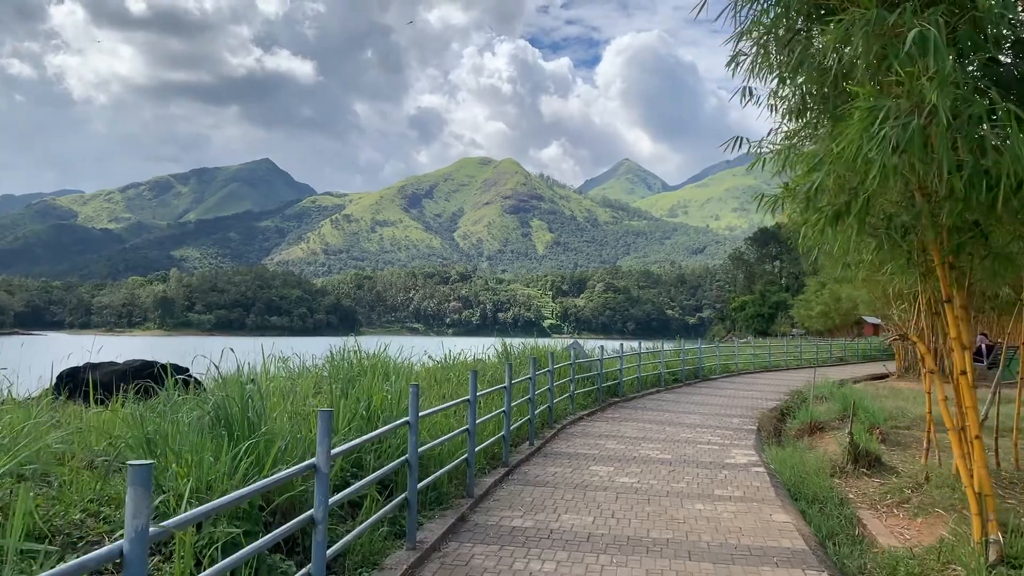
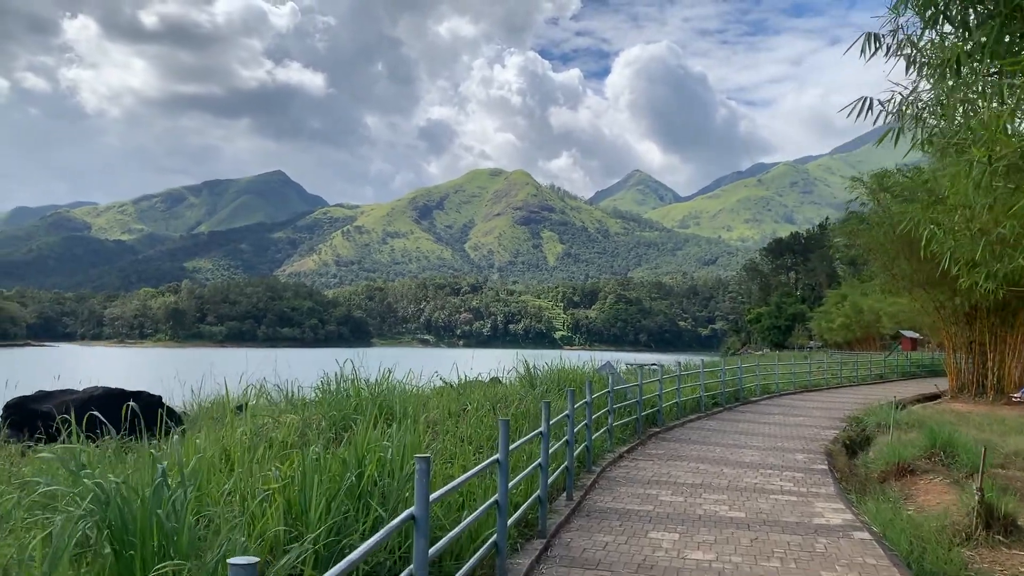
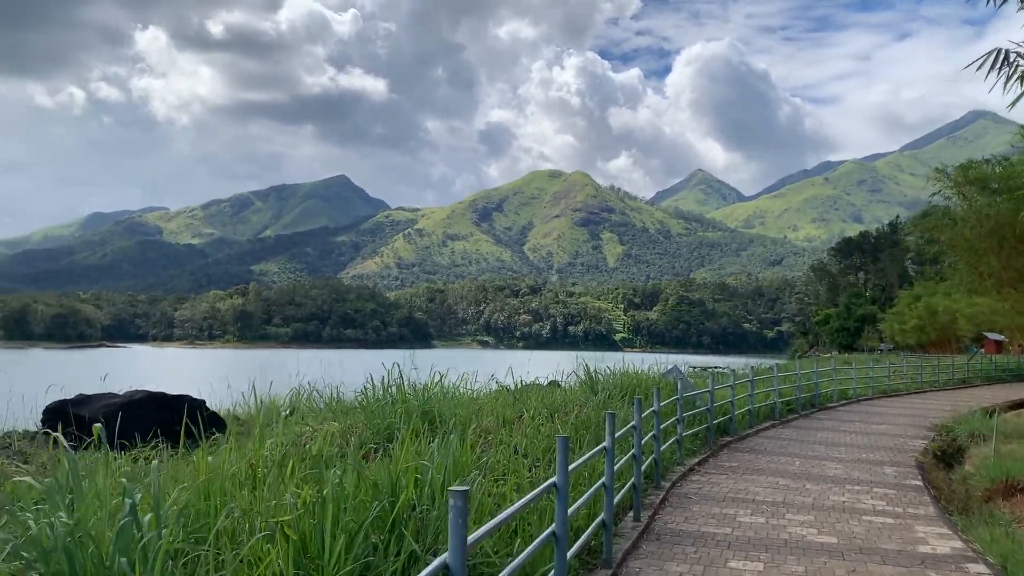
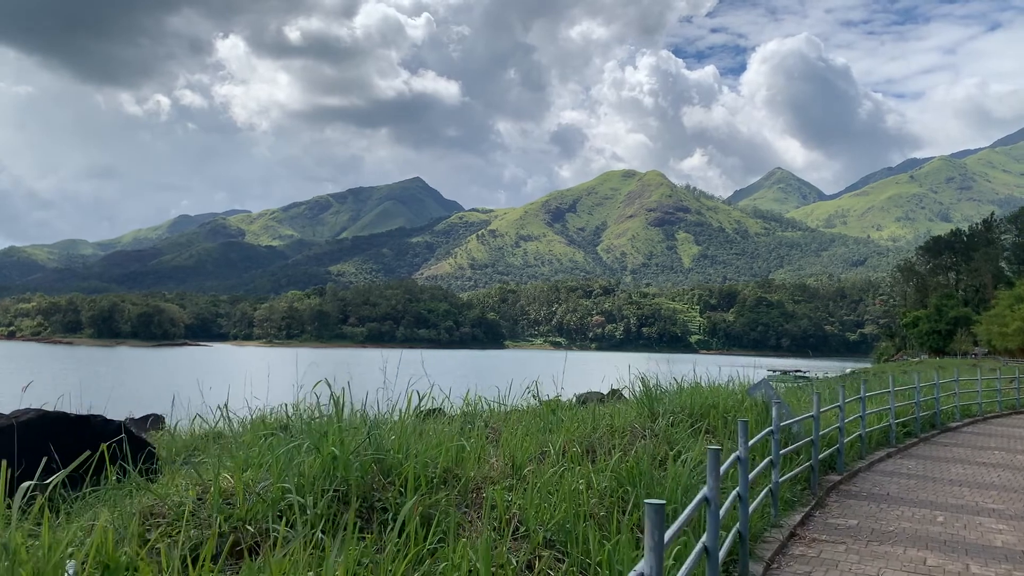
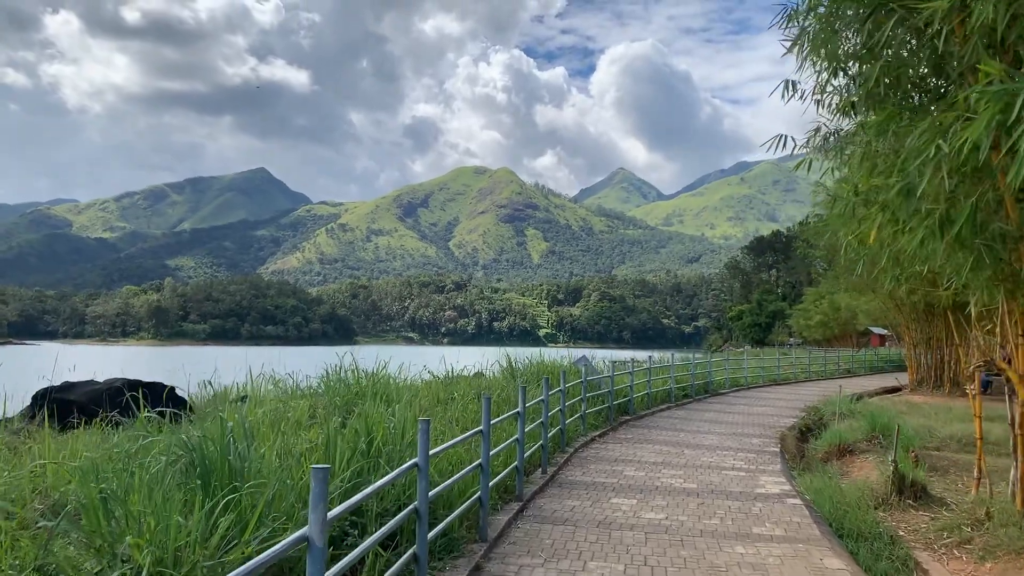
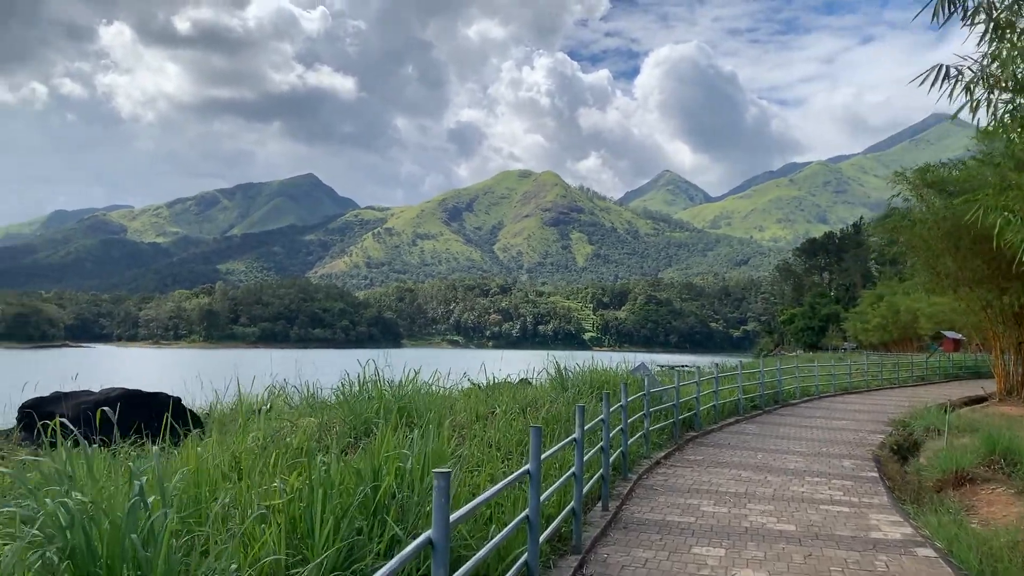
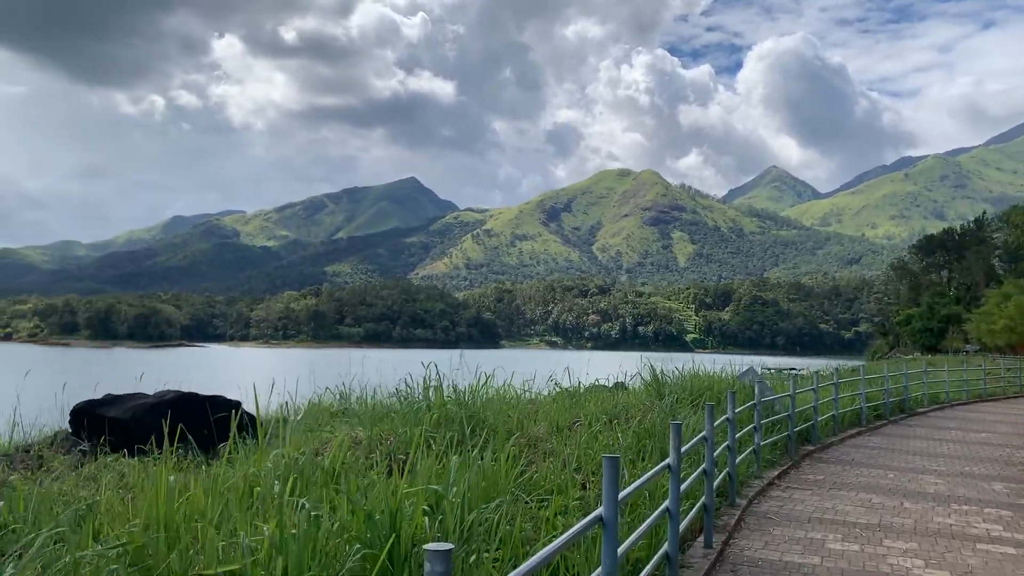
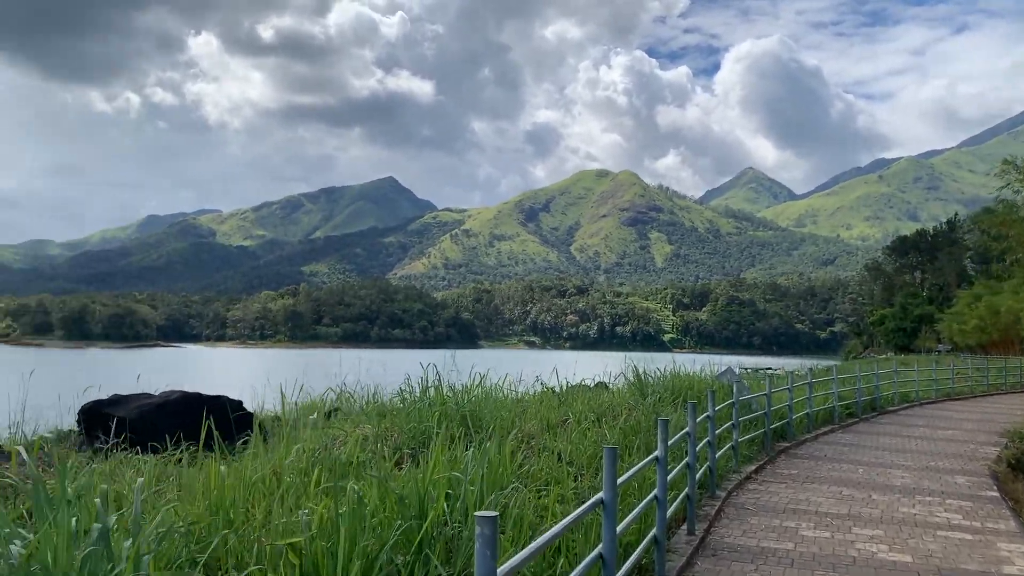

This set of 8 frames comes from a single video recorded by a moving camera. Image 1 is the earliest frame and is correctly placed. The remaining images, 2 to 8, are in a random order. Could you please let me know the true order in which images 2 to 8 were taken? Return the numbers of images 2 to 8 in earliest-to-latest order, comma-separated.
5, 2, 6, 3, 8, 7, 4
